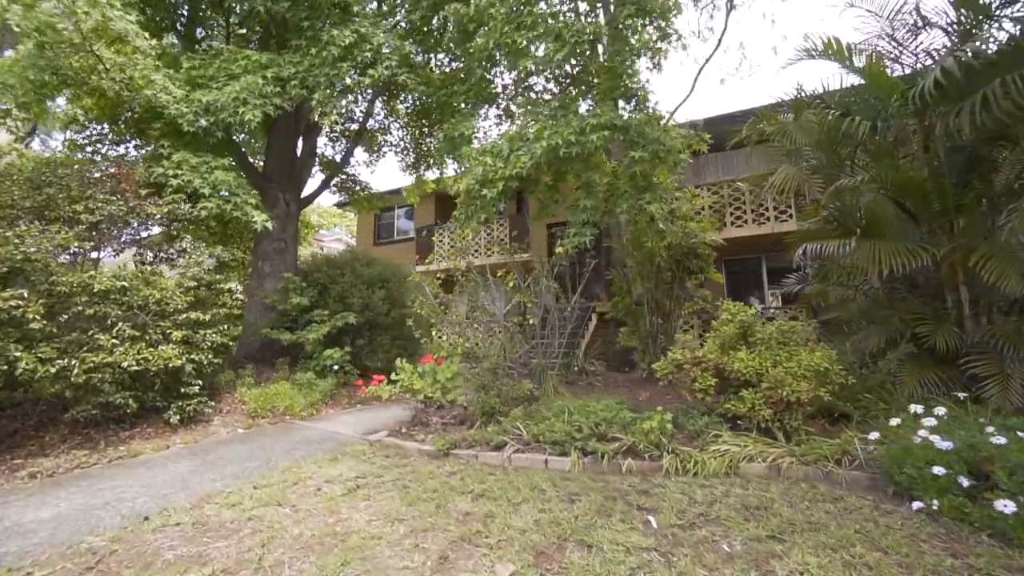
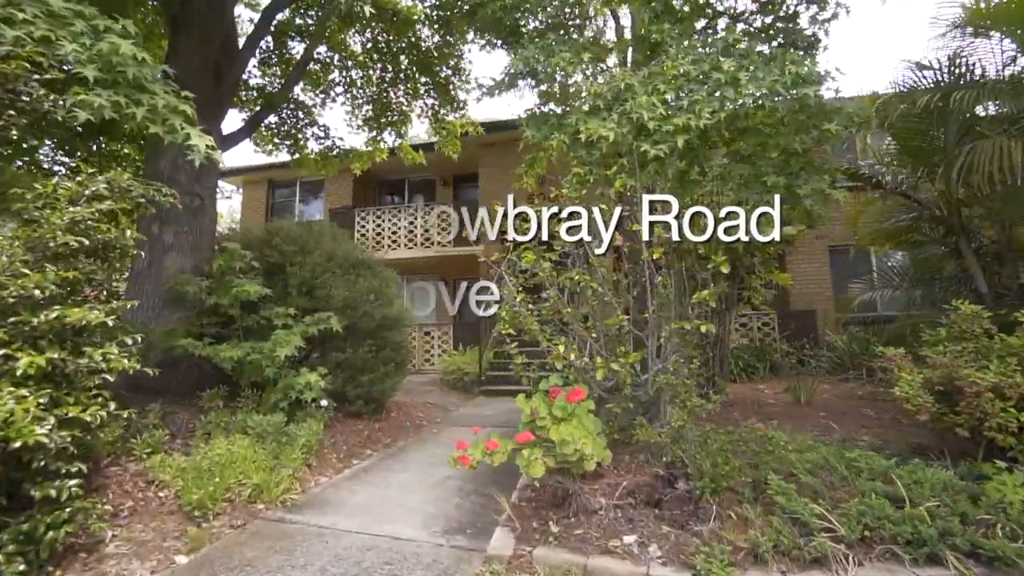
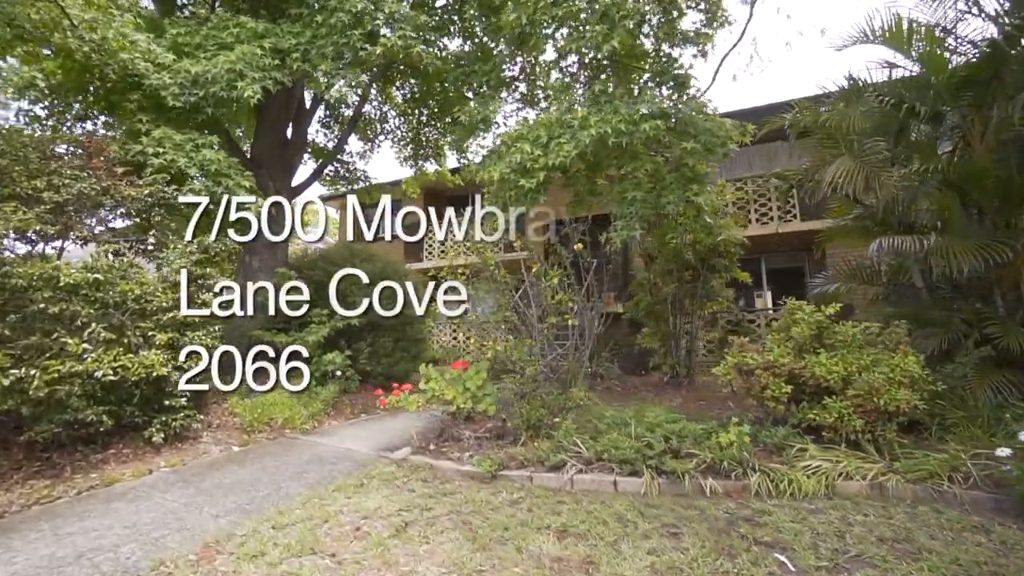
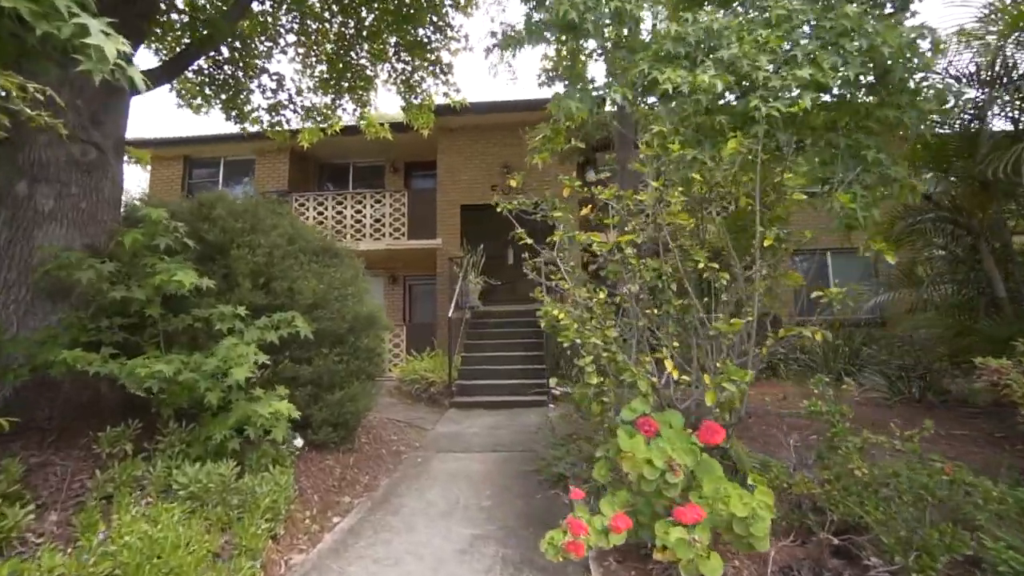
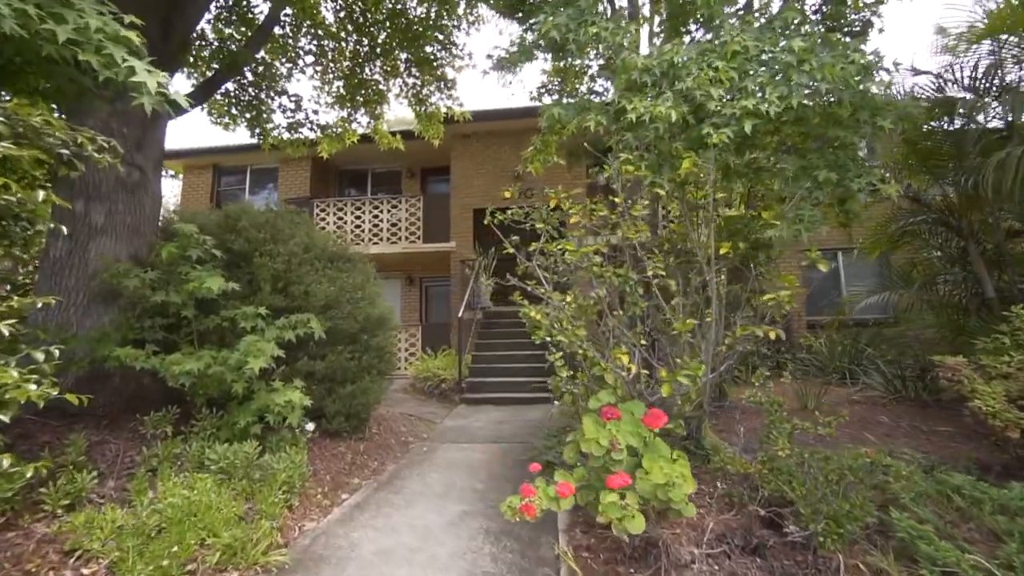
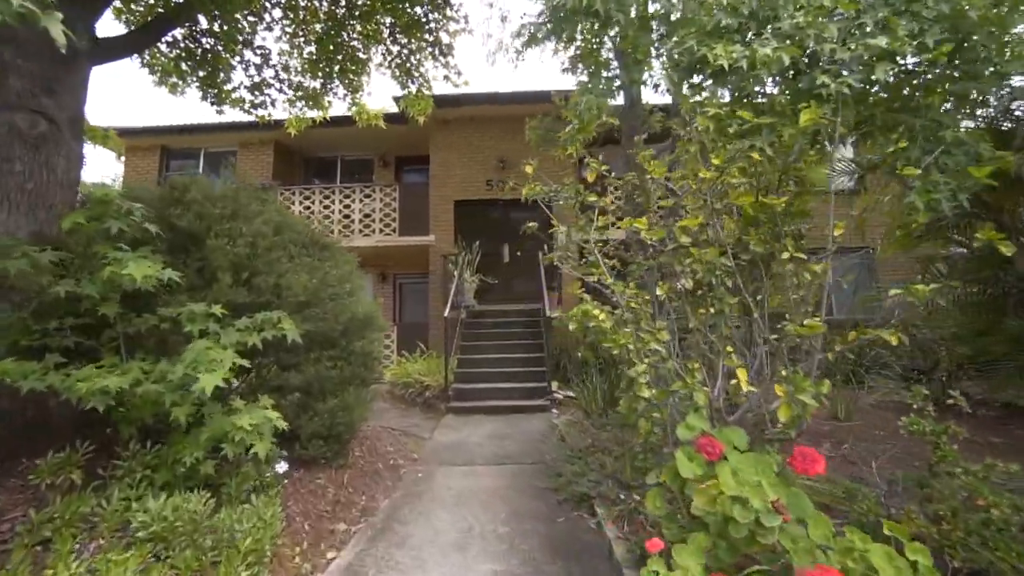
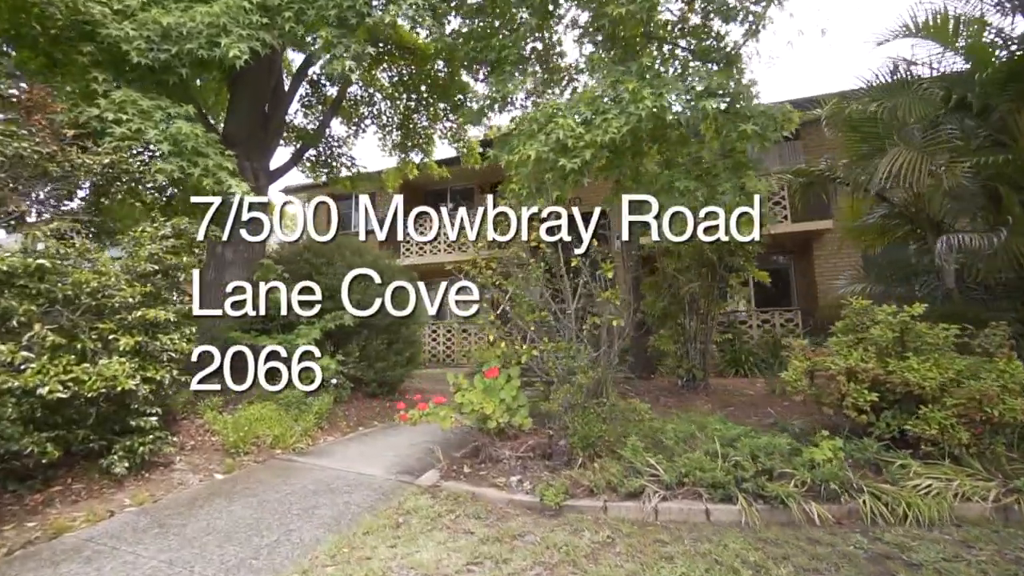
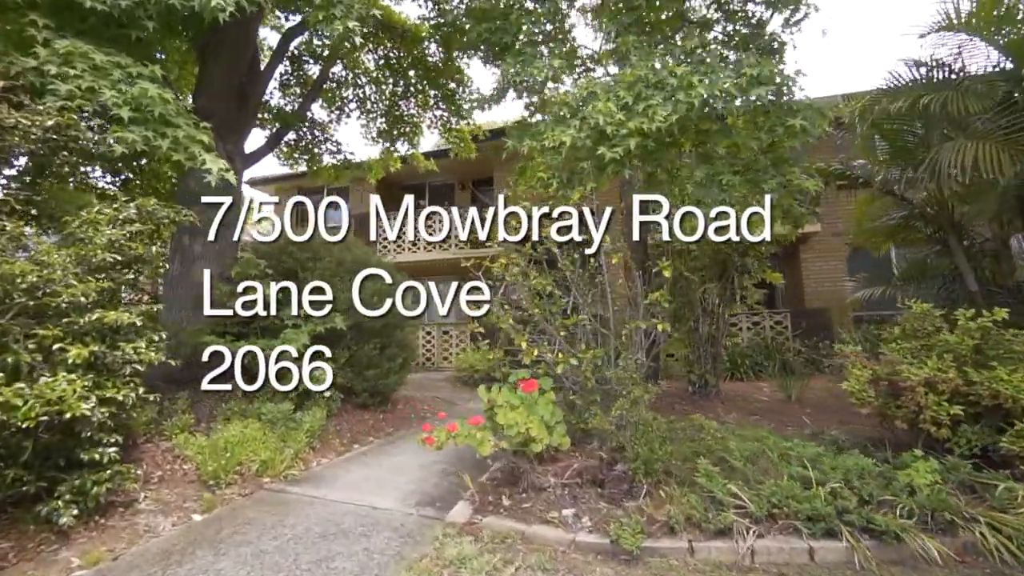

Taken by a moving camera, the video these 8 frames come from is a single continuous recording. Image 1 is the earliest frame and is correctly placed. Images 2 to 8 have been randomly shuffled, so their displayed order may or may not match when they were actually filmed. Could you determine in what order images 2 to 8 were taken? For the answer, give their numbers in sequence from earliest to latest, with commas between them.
3, 7, 8, 2, 5, 4, 6
